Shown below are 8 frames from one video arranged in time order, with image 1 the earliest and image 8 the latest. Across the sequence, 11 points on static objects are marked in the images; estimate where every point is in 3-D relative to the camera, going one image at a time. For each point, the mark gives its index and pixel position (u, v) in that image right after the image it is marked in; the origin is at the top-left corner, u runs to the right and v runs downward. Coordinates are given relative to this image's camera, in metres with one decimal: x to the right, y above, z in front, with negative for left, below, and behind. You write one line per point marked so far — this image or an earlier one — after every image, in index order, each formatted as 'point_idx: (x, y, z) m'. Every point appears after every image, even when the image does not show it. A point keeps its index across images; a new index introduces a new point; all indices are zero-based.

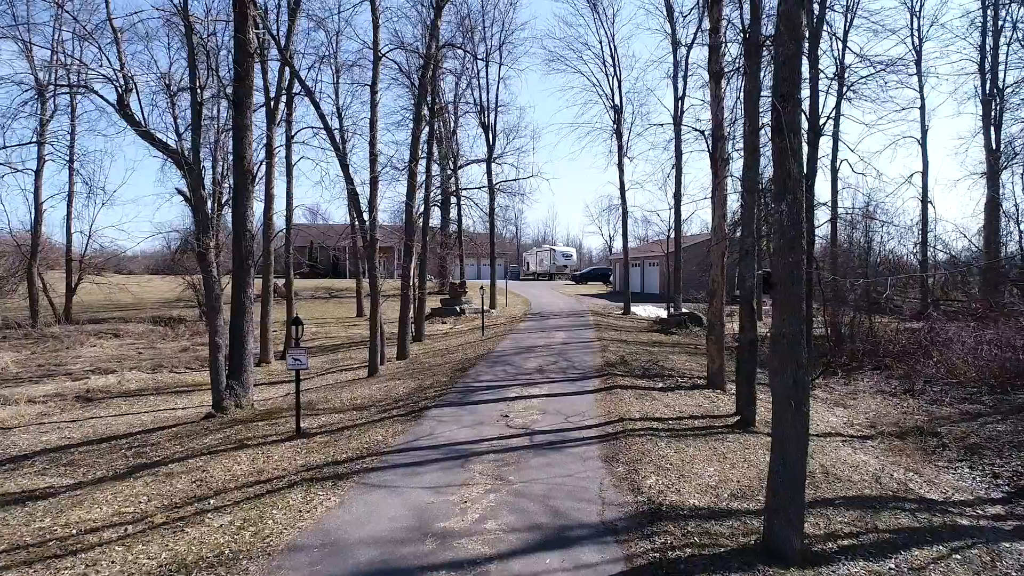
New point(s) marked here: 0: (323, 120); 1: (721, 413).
0: (-4.9, +4.3, +14.5) m
1: (+3.1, -1.8, +8.3) m
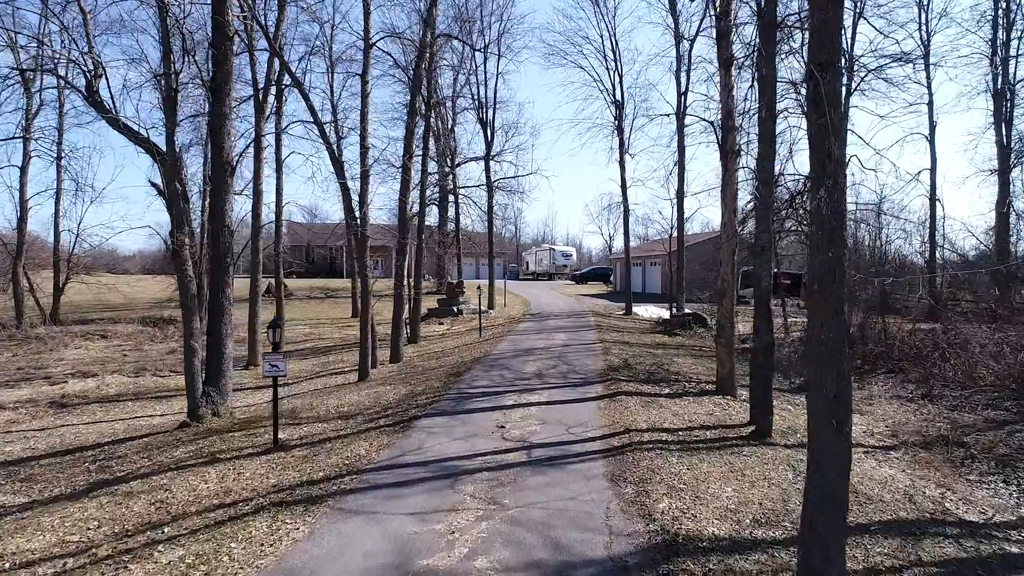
0: (-4.9, +4.3, +13.9) m
1: (+3.0, -1.8, +7.7) m
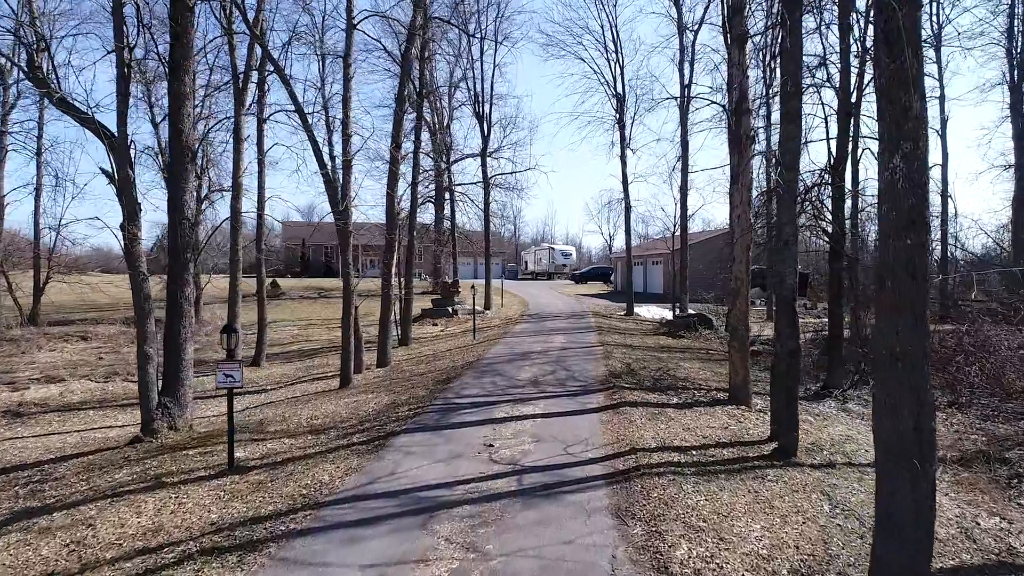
0: (-5.0, +4.3, +13.0) m
1: (+2.9, -1.8, +6.8) m
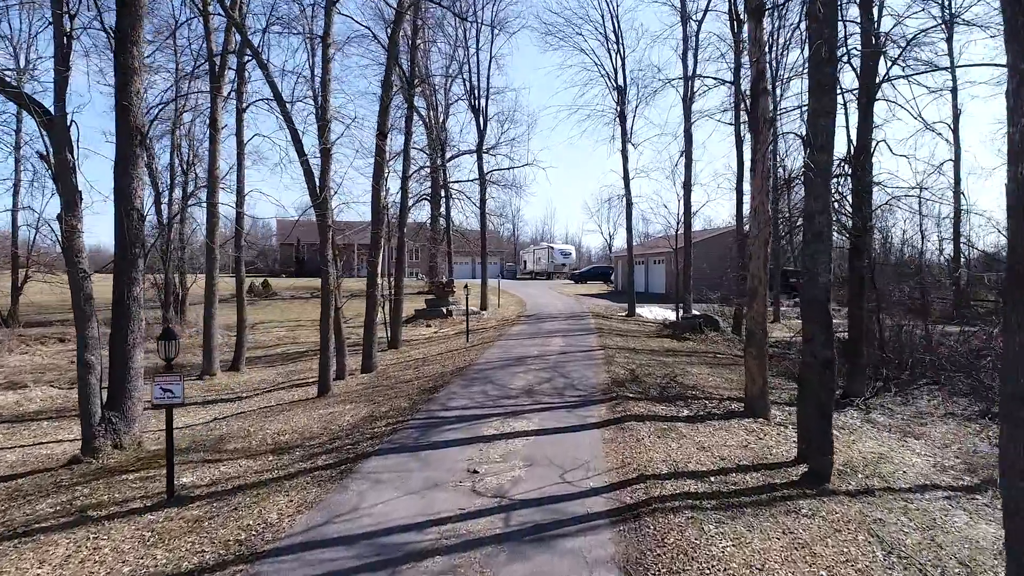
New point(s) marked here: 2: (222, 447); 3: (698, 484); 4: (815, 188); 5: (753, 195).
0: (-5.1, +4.3, +12.1) m
1: (+2.8, -1.8, +6.0) m
2: (-3.4, -1.9, +6.7) m
3: (+1.6, -1.7, +5.0) m
4: (+3.0, +1.0, +5.6) m
5: (+3.4, +1.3, +7.9) m
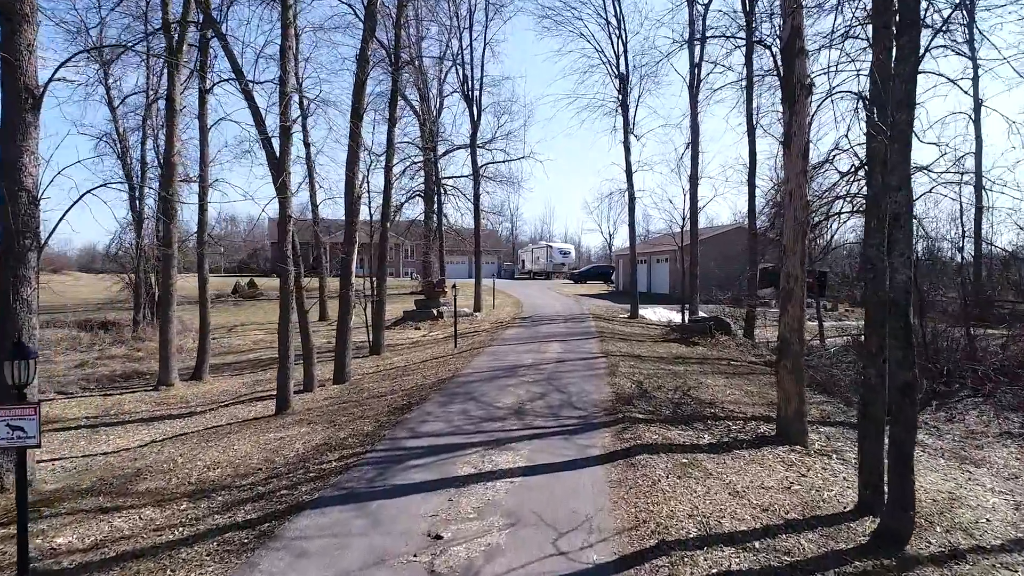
0: (-5.3, +4.3, +10.8) m
1: (+2.6, -1.8, +4.6) m
2: (-3.6, -1.9, +5.4) m
3: (+1.5, -1.7, +3.6) m
4: (+2.8, +1.0, +4.2) m
5: (+3.2, +1.3, +6.6) m
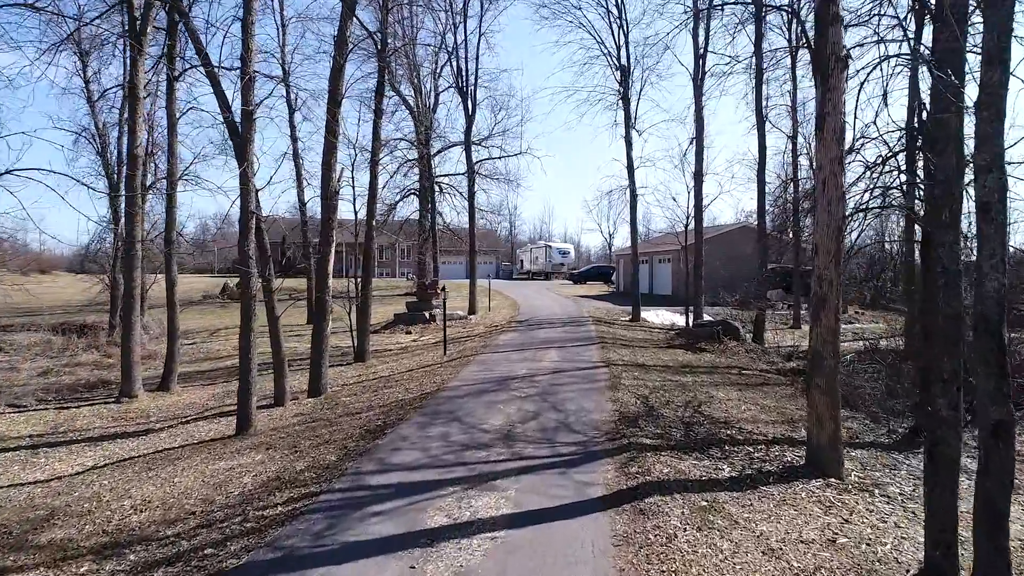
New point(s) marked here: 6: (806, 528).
0: (-5.4, +4.3, +9.9) m
1: (+2.5, -1.9, +3.7) m
2: (-3.7, -1.9, +4.4) m
3: (+1.3, -1.8, +2.7) m
4: (+2.7, +0.9, +3.3) m
5: (+3.1, +1.2, +5.6) m
6: (+2.2, -1.8, +4.3) m
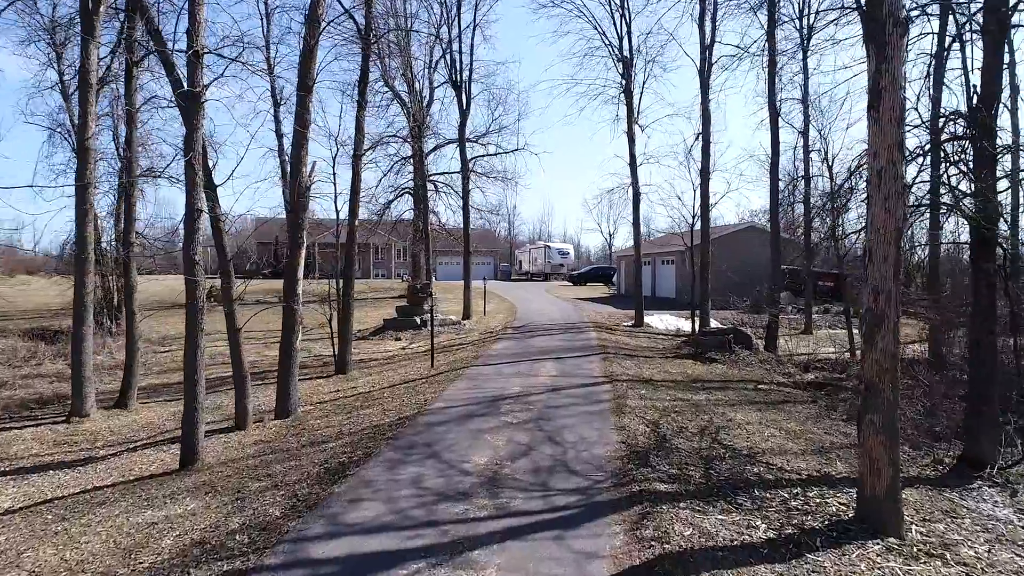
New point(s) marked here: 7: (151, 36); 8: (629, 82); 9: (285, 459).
0: (-5.6, +4.1, +8.8) m
1: (+2.4, -2.0, +2.7) m
2: (-3.9, -2.1, +3.4) m
3: (+1.2, -1.9, +1.7) m
4: (+2.6, +0.8, +2.3) m
5: (+2.9, +1.1, +4.6) m
6: (+2.1, -1.9, +3.2) m
7: (-5.7, +4.1, +8.9) m
8: (+4.0, +7.1, +19.2) m
9: (-2.5, -1.9, +6.2) m
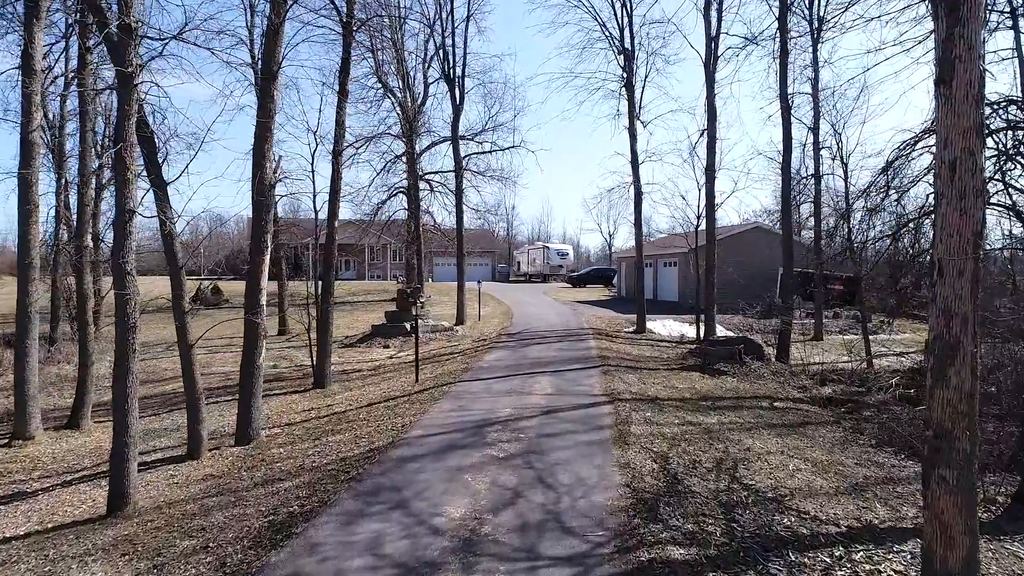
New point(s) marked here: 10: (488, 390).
0: (-5.7, +4.0, +7.9) m
1: (+2.2, -2.1, +1.7) m
2: (-4.0, -2.2, +2.5) m
3: (+1.1, -2.0, +0.8) m
4: (+2.4, +0.7, +1.3) m
5: (+2.8, +1.0, +3.7) m
6: (+2.0, -2.1, +2.3) m
7: (-5.8, +3.9, +8.0) m
8: (+3.8, +7.0, +18.3) m
9: (-2.6, -2.0, +5.3) m
10: (-0.4, -1.6, +9.1) m
